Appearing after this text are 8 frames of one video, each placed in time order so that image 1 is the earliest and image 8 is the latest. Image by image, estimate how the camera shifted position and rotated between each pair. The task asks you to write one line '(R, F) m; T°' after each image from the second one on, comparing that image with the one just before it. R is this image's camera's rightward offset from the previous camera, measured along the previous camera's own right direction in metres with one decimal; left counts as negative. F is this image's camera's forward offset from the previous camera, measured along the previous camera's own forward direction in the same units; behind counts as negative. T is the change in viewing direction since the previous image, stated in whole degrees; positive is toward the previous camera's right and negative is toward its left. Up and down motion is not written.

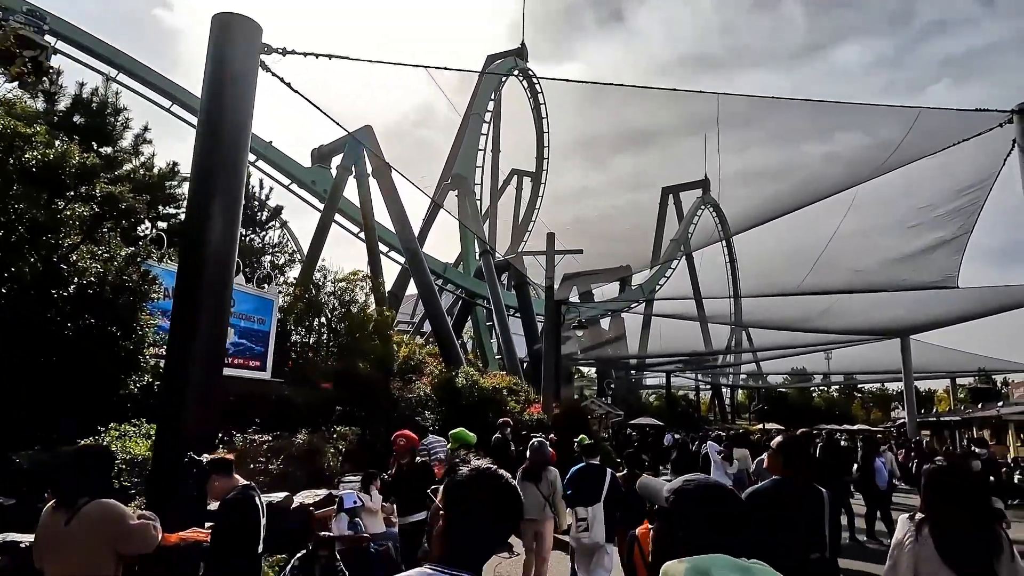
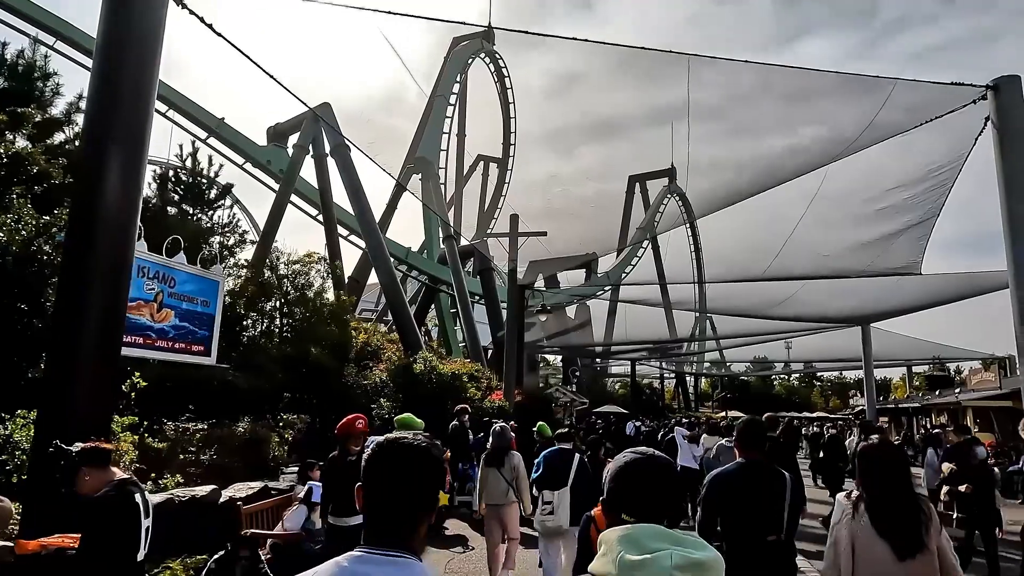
(+0.1, +0.4) m; +3°
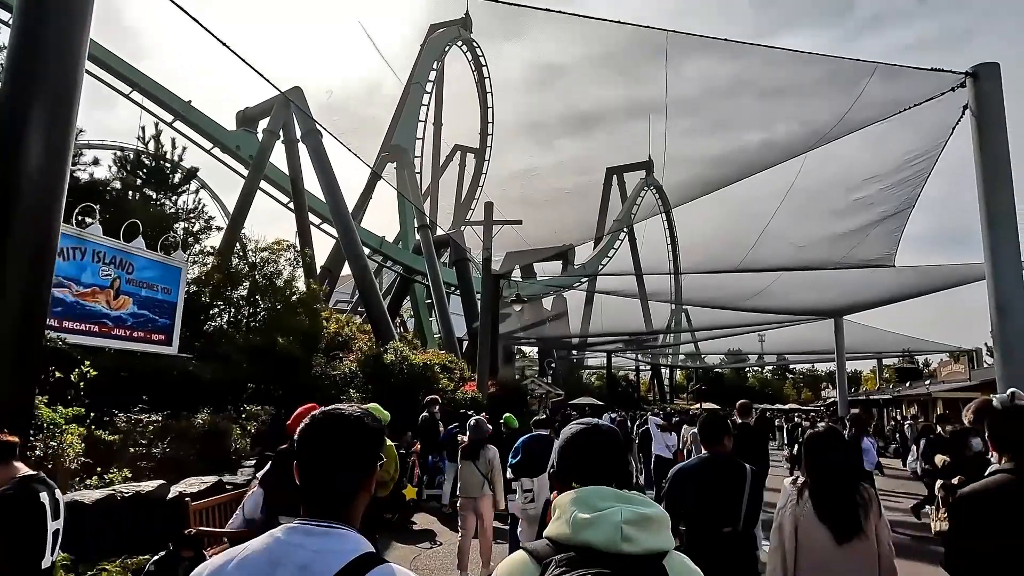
(+0.1, +0.2) m; +2°
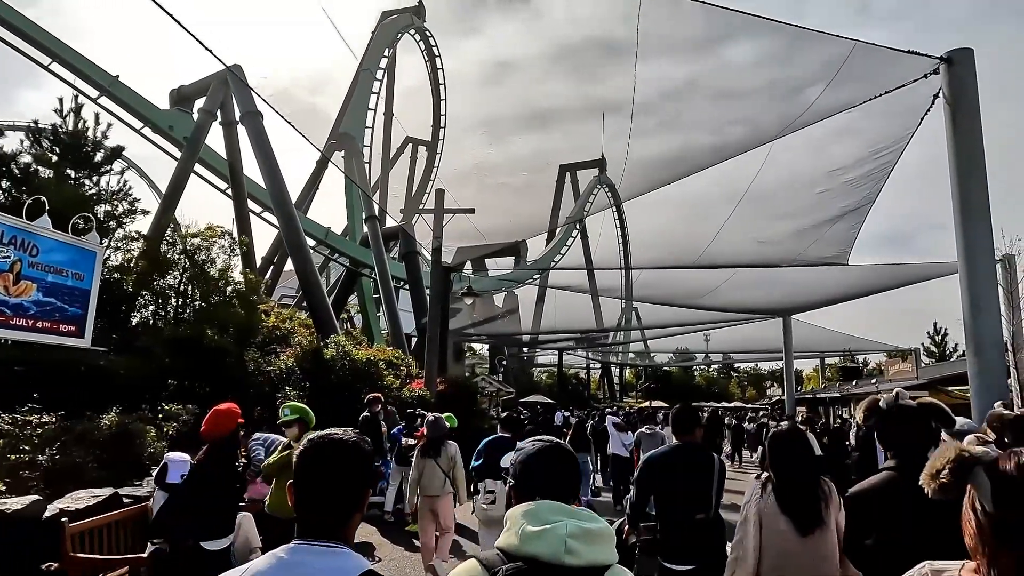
(0.0, +0.5) m; +4°
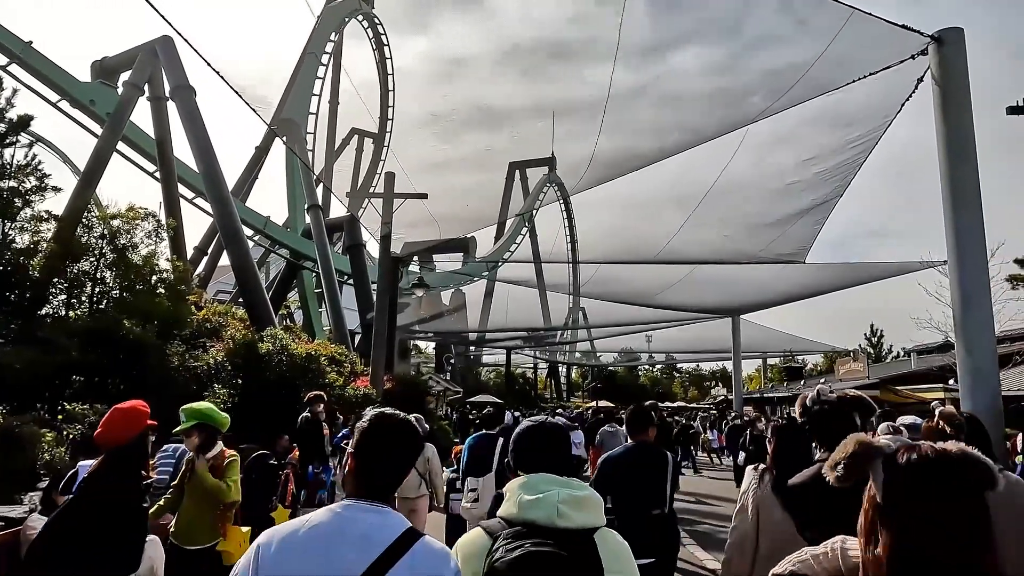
(-0.1, +0.6) m; +5°
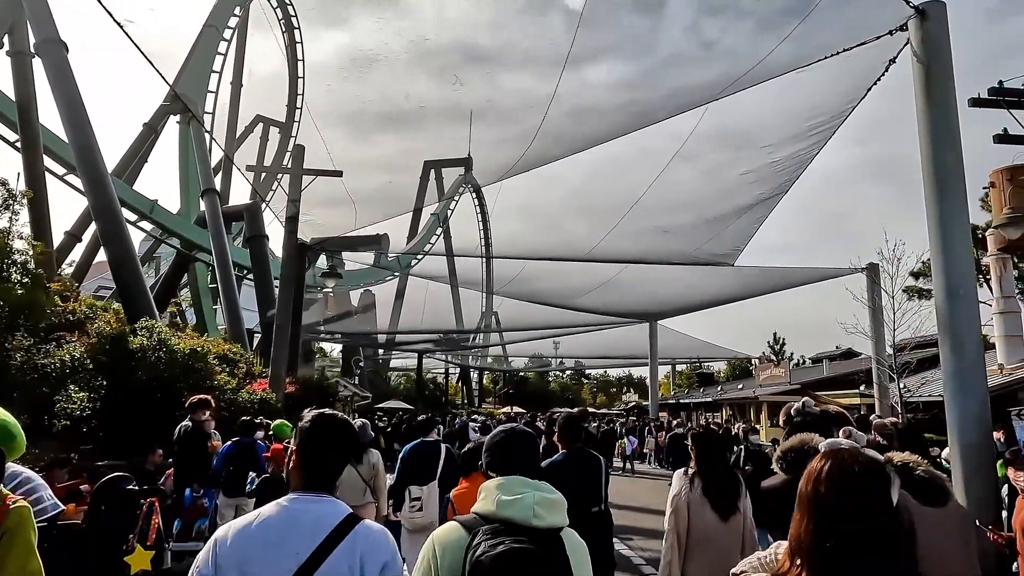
(-0.2, +1.0) m; +8°
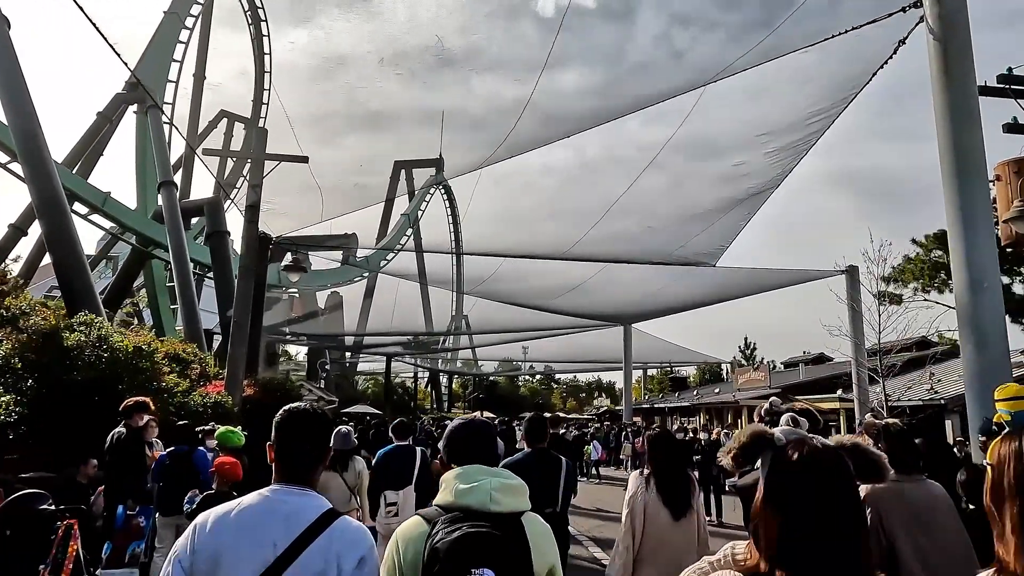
(-0.1, +0.5) m; +3°
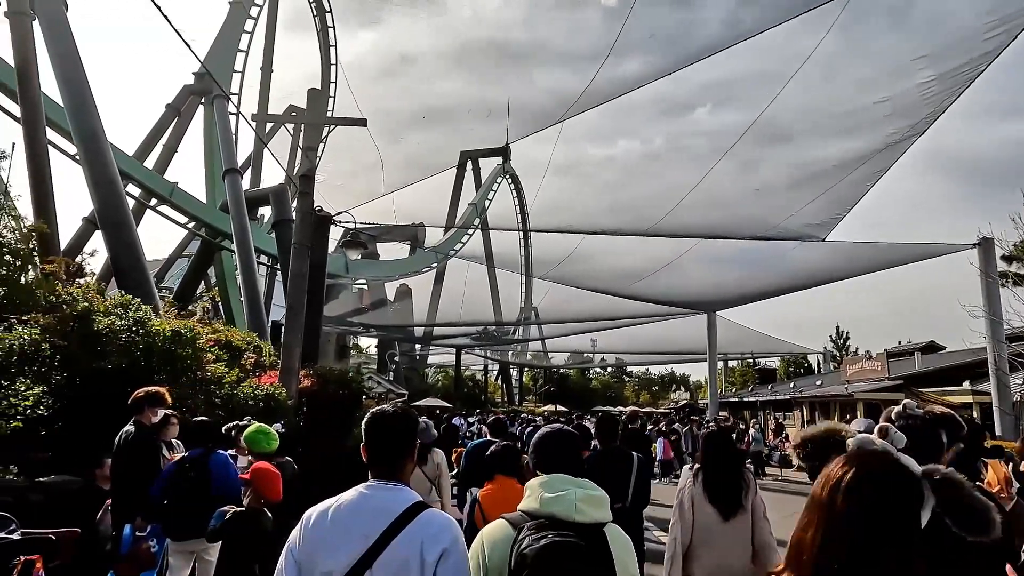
(-0.2, +1.1) m; -6°
